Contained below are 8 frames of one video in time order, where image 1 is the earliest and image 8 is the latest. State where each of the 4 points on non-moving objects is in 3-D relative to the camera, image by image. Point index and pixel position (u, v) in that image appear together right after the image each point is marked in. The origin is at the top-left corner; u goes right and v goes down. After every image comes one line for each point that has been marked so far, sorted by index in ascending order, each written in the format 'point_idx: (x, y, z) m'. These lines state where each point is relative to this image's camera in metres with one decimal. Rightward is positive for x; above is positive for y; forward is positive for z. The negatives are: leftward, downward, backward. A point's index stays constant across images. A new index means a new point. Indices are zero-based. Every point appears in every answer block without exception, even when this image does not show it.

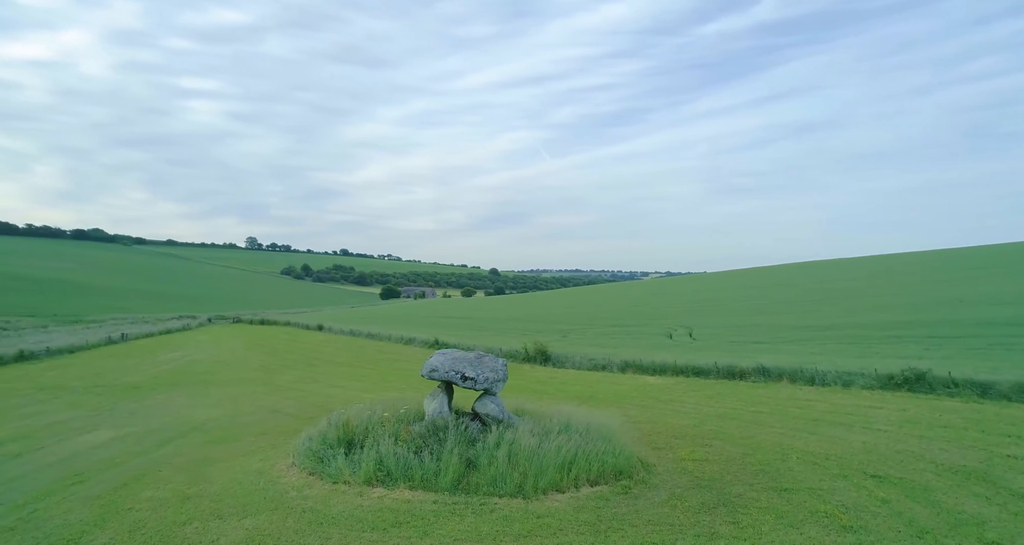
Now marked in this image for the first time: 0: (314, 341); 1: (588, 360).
0: (-6.9, -2.4, +19.1) m
1: (+1.7, -1.9, +12.2) m
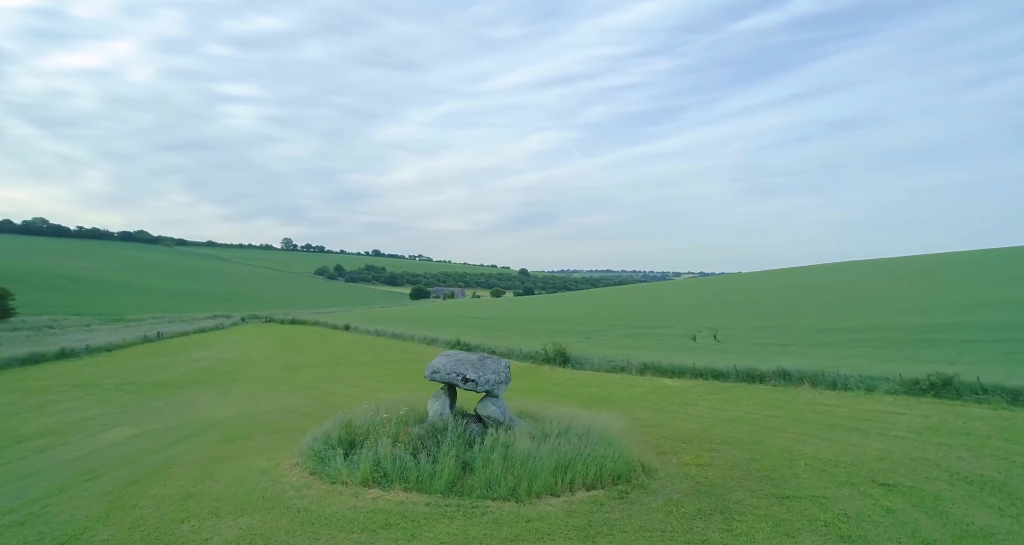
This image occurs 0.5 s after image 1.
0: (-6.1, -2.4, +19.5) m
1: (+2.1, -2.0, +12.1) m
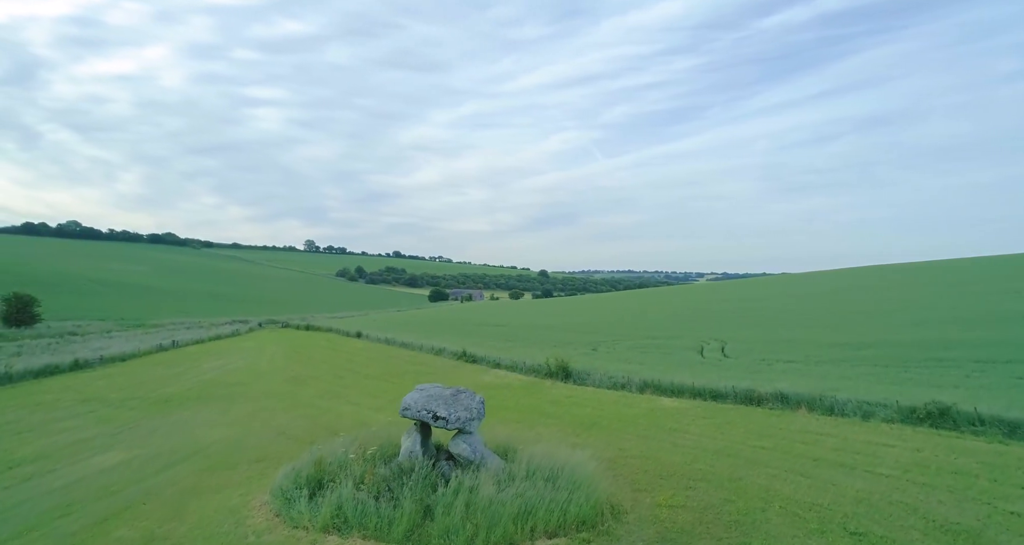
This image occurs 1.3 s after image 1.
0: (-5.8, -2.7, +19.7) m
1: (+2.1, -2.3, +12.0) m
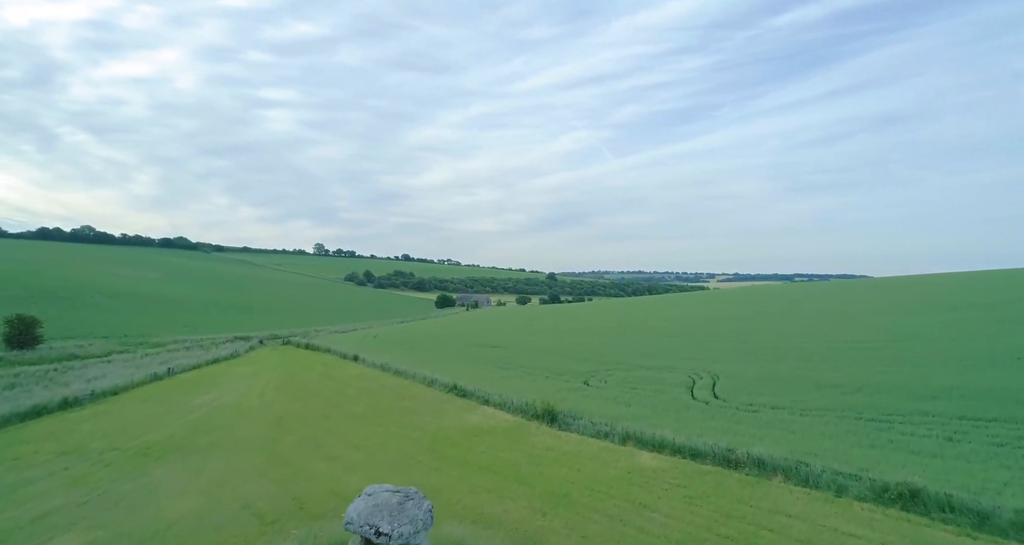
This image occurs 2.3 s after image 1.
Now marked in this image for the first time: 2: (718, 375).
0: (-6.0, -3.7, +19.7) m
1: (+1.7, -3.2, +11.9) m
2: (+5.9, -2.9, +15.7) m
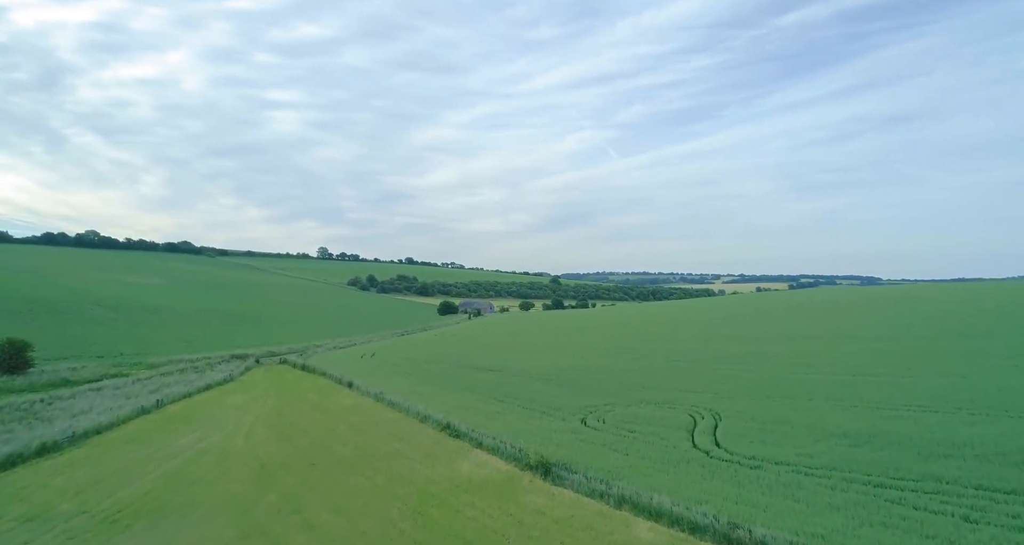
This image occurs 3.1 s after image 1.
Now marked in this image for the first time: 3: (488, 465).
0: (-6.1, -4.7, +19.3) m
1: (+1.6, -4.2, +11.3) m
2: (+5.7, -3.9, +15.2) m
3: (-0.6, -4.5, +12.8) m
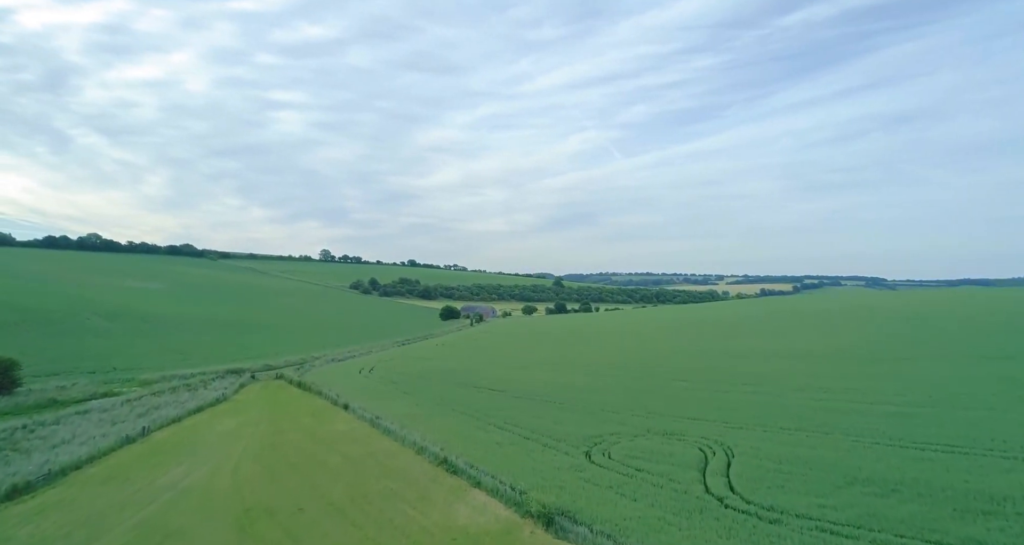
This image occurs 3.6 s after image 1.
0: (-6.1, -5.4, +18.5) m
1: (+1.6, -4.9, +10.5) m
2: (+5.7, -4.6, +14.3) m
3: (-0.6, -5.2, +12.0) m
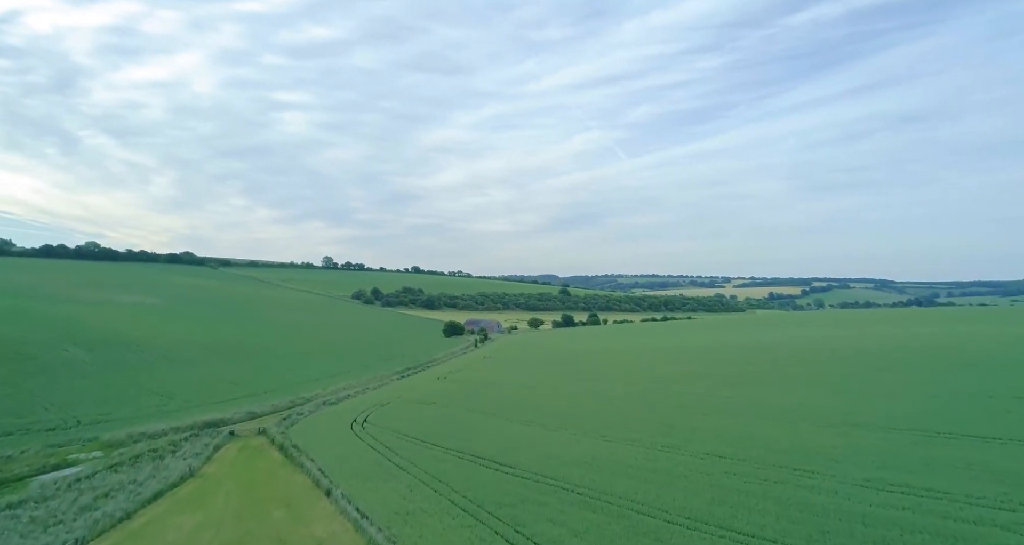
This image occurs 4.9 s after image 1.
0: (-5.8, -7.5, +15.4) m
1: (+1.8, -7.0, +7.4) m
2: (+6.0, -6.7, +11.2) m
3: (-0.3, -7.3, +8.9) m
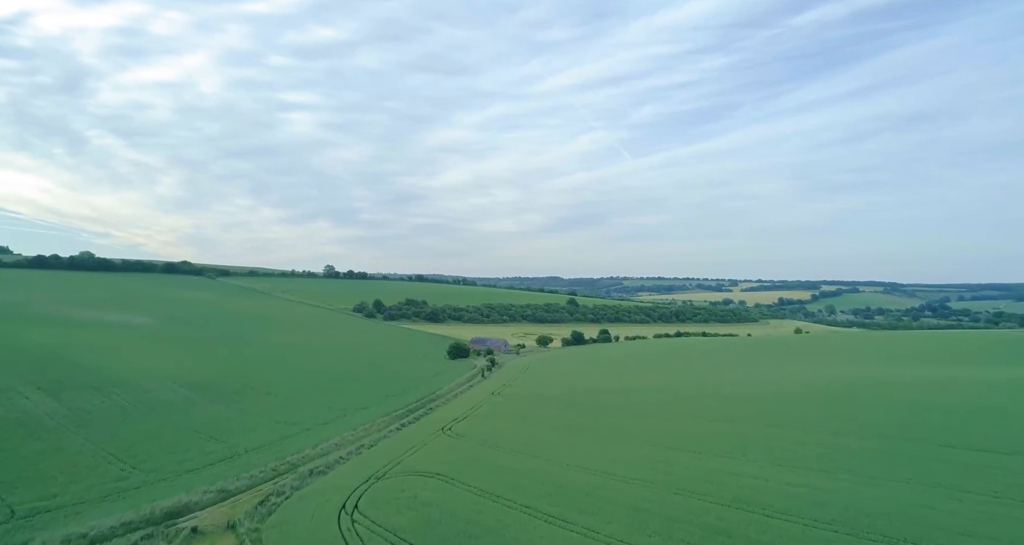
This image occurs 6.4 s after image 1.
0: (-5.1, -10.1, +10.9) m
1: (+2.4, -9.6, +2.8) m
2: (+6.7, -9.3, +6.6) m
3: (+0.3, -9.9, +4.4) m
